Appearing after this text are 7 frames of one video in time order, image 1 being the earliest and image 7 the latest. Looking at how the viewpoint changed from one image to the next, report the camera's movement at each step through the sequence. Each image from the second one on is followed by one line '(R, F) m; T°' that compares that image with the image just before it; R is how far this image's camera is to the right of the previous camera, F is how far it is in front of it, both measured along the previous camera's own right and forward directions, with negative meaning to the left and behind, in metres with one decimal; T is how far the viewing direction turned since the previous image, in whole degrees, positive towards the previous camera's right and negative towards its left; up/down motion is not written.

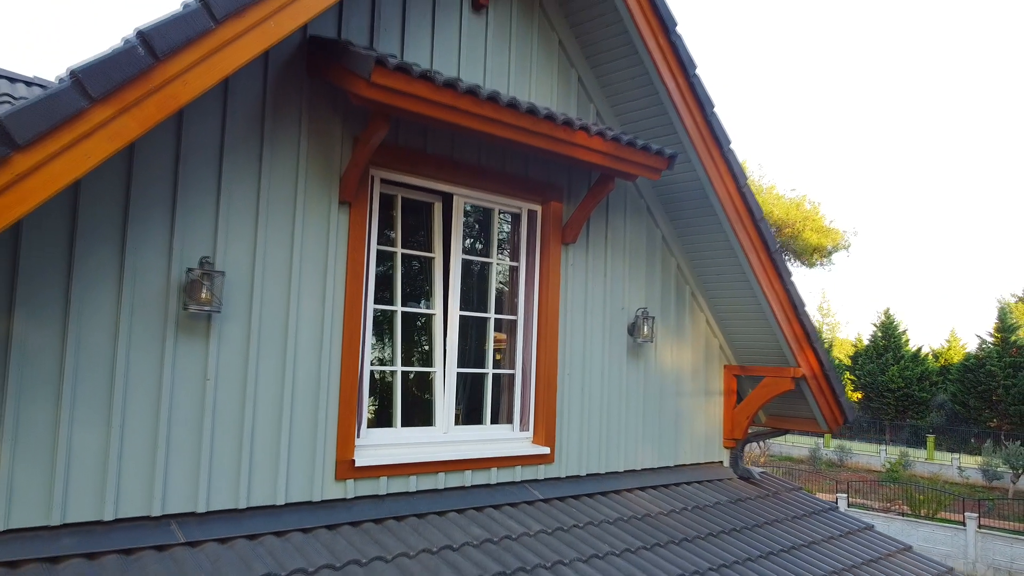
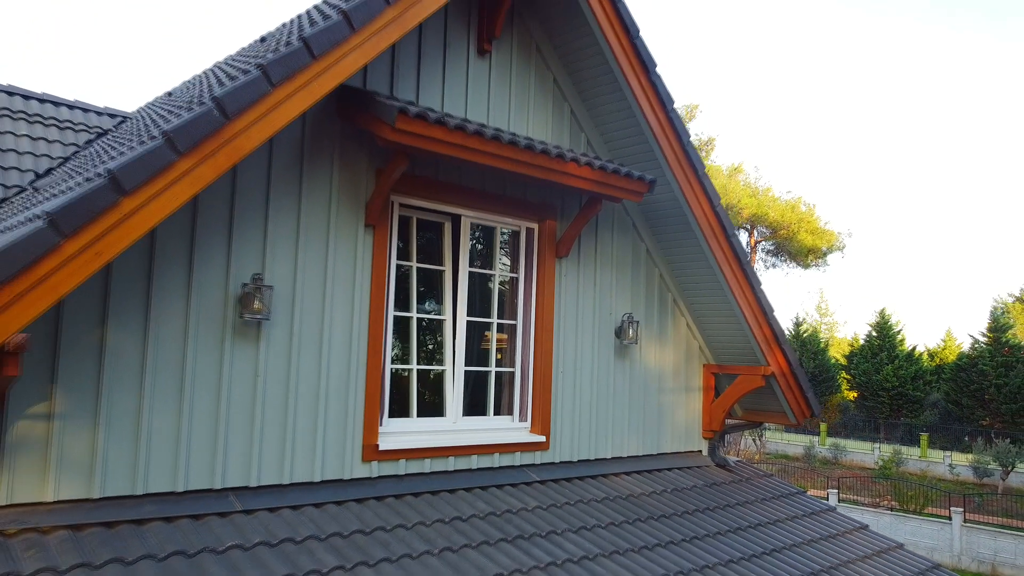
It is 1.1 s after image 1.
(0.0, -0.6) m; 0°
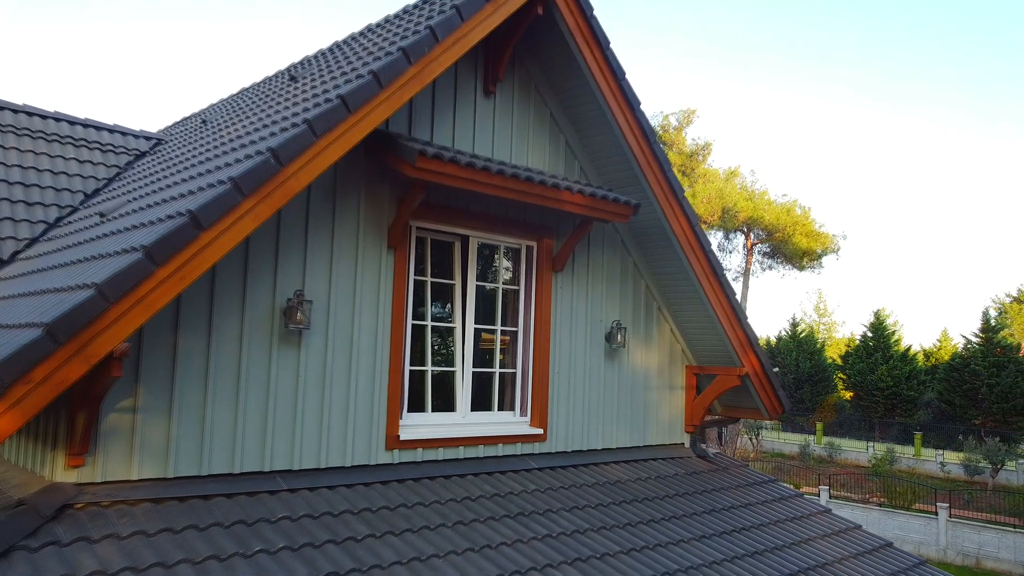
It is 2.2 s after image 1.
(0.0, -0.6) m; 0°
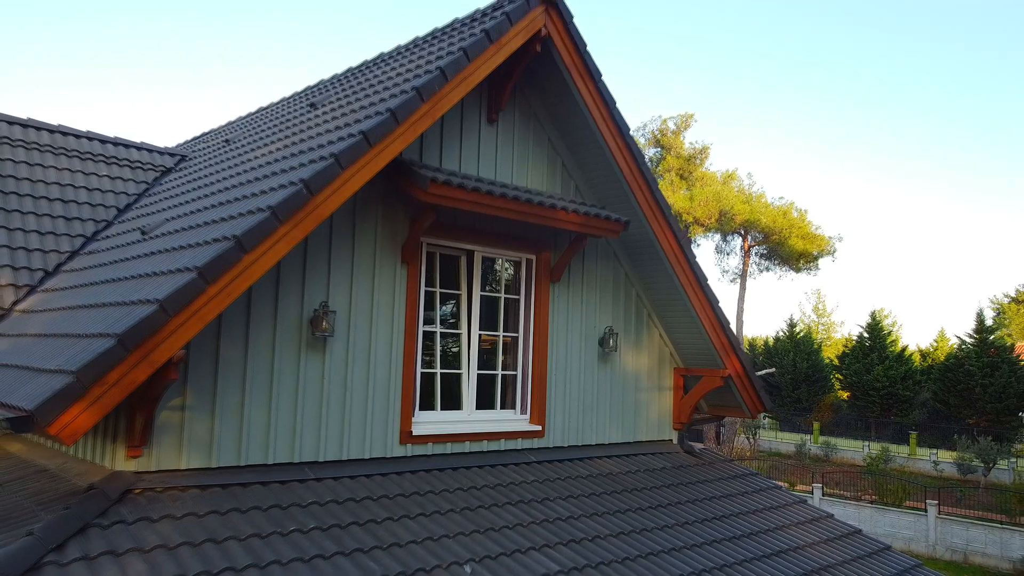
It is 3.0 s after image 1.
(0.0, -0.5) m; 0°
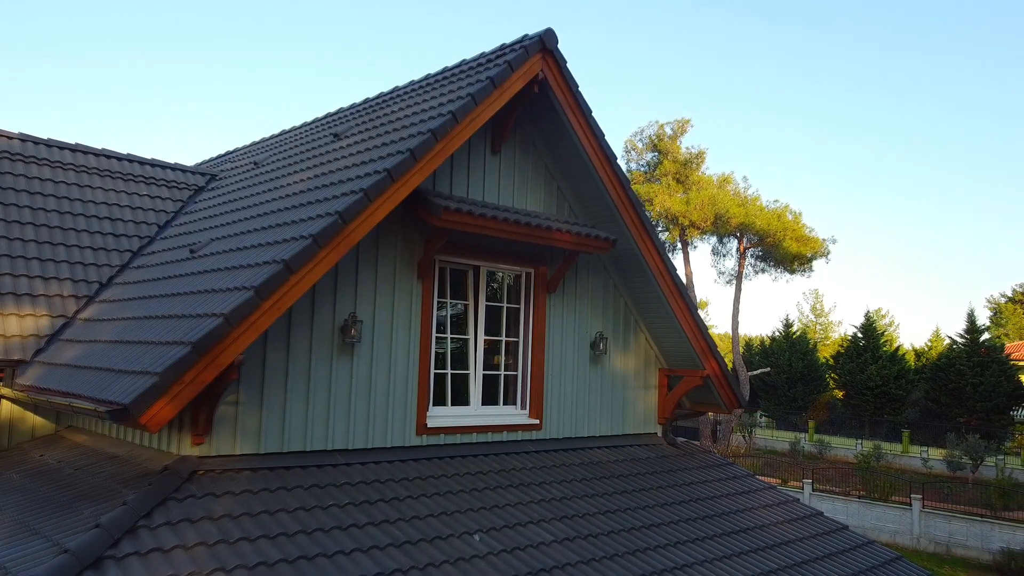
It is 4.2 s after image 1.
(0.0, -0.8) m; 0°
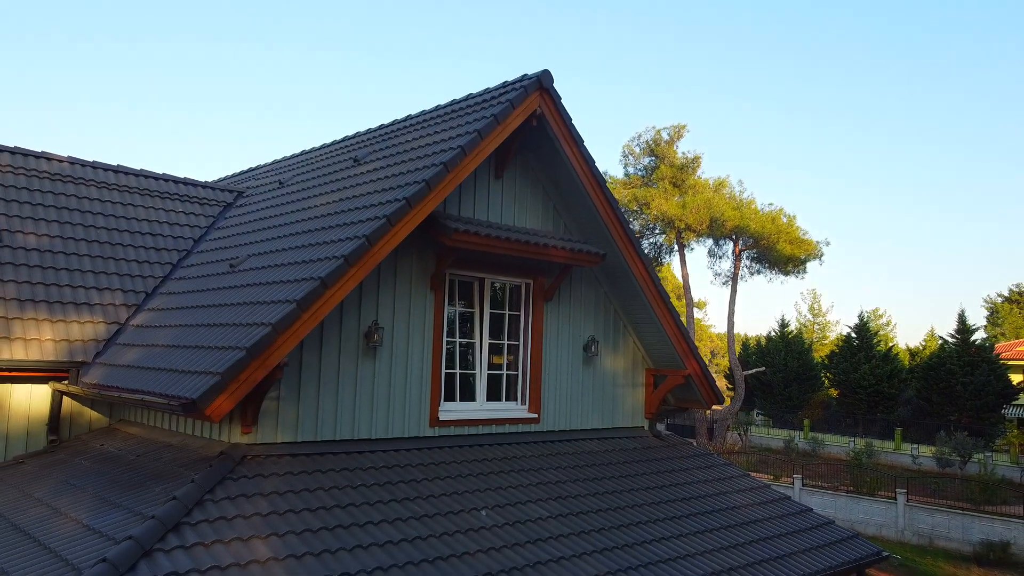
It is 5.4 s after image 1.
(0.0, -0.8) m; 0°
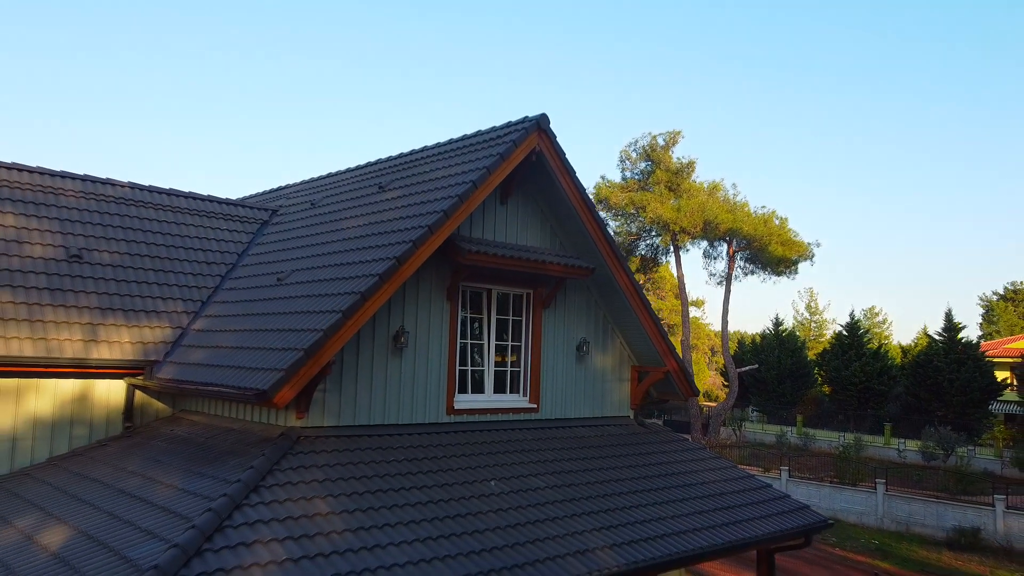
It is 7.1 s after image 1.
(0.0, -1.3) m; 0°
